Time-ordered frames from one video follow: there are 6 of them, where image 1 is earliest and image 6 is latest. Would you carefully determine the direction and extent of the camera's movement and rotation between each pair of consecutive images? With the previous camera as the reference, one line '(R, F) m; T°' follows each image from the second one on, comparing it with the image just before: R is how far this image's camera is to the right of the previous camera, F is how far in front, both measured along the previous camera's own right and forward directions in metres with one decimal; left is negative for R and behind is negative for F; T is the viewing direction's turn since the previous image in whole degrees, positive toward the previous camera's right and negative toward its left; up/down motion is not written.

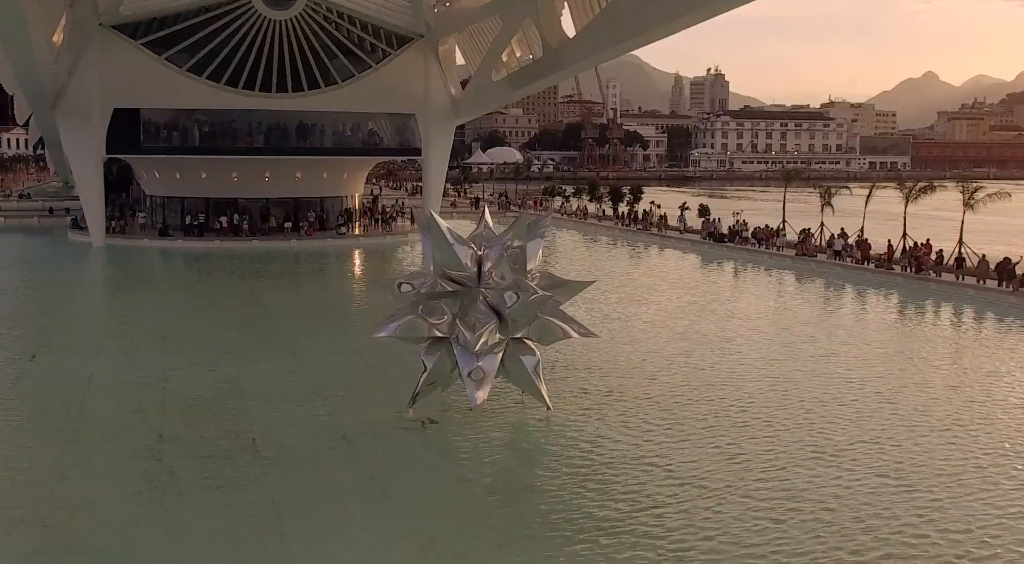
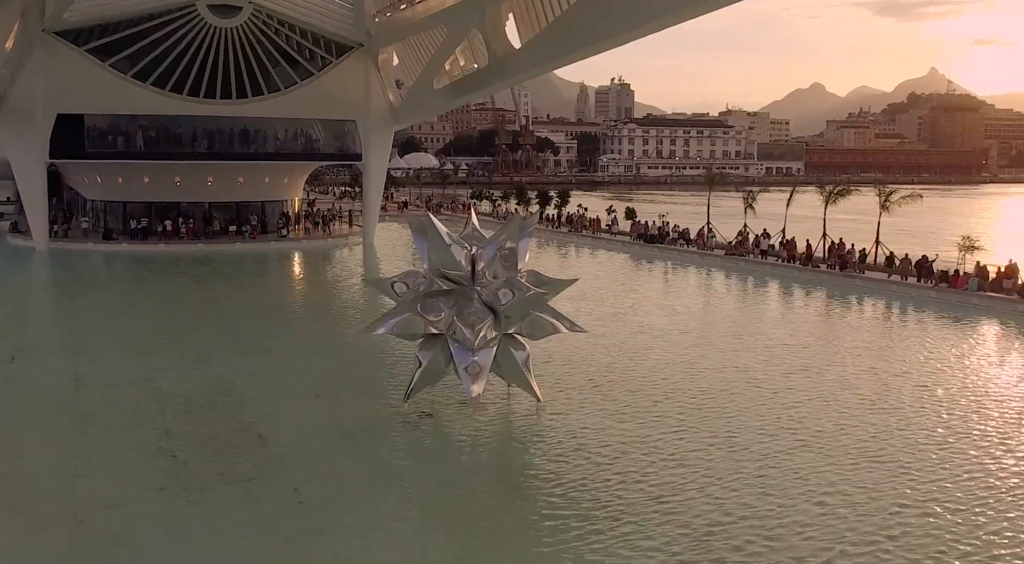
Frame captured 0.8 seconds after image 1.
(-1.1, -0.5) m; +7°
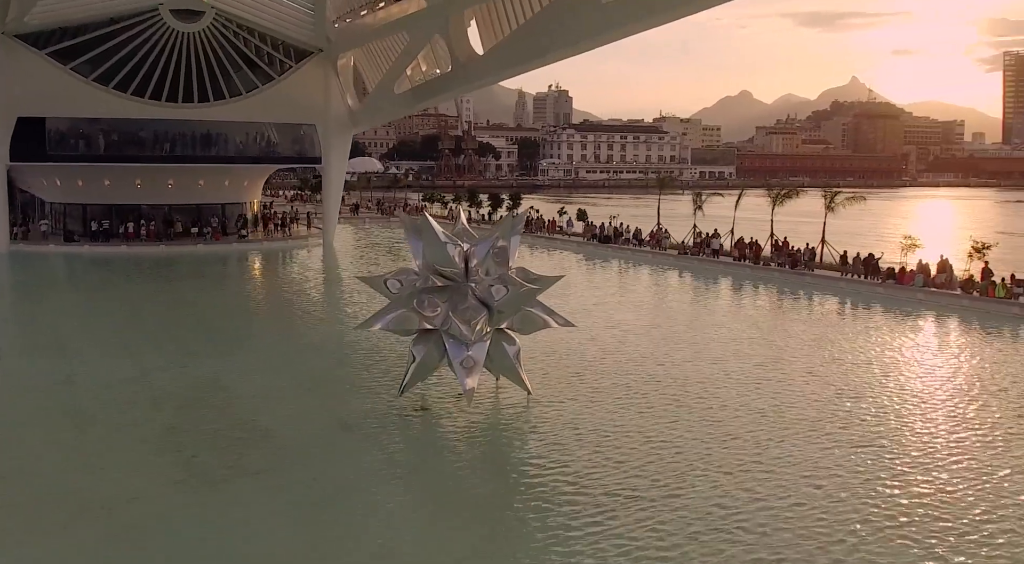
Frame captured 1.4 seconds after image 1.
(-0.7, -0.4) m; +5°
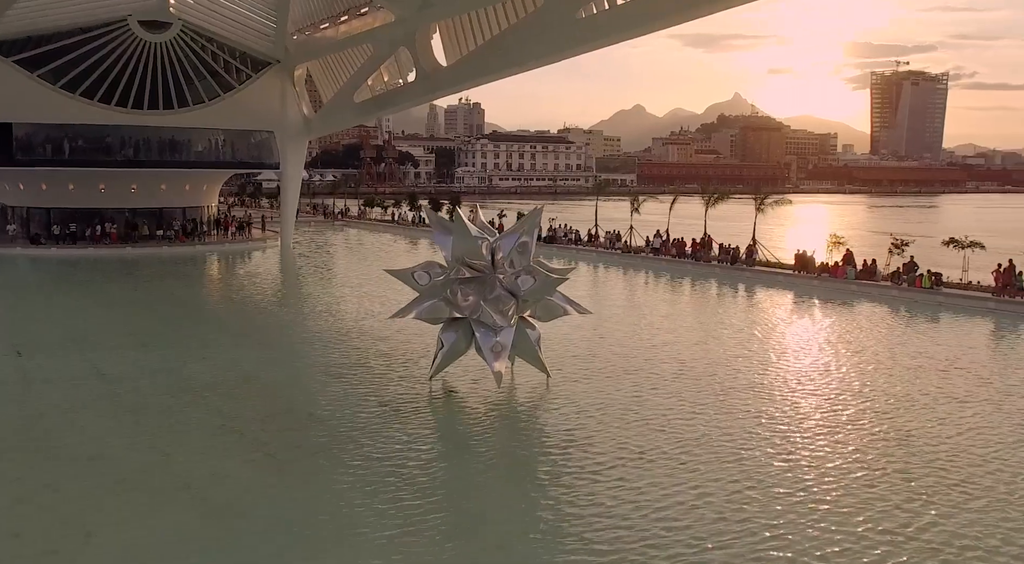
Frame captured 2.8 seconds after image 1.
(-1.9, -1.1) m; +8°
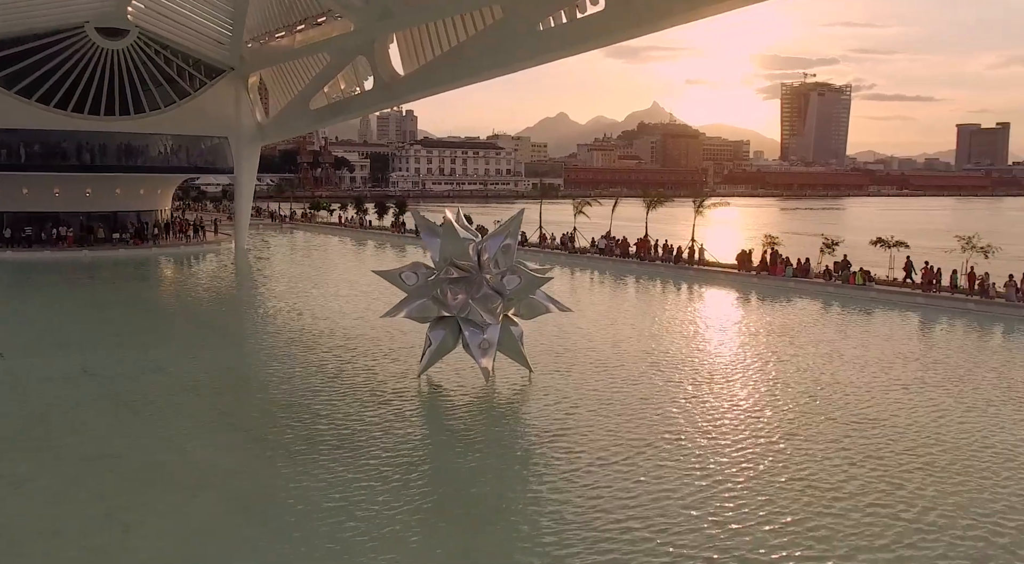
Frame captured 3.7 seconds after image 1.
(-1.0, -0.8) m; +6°
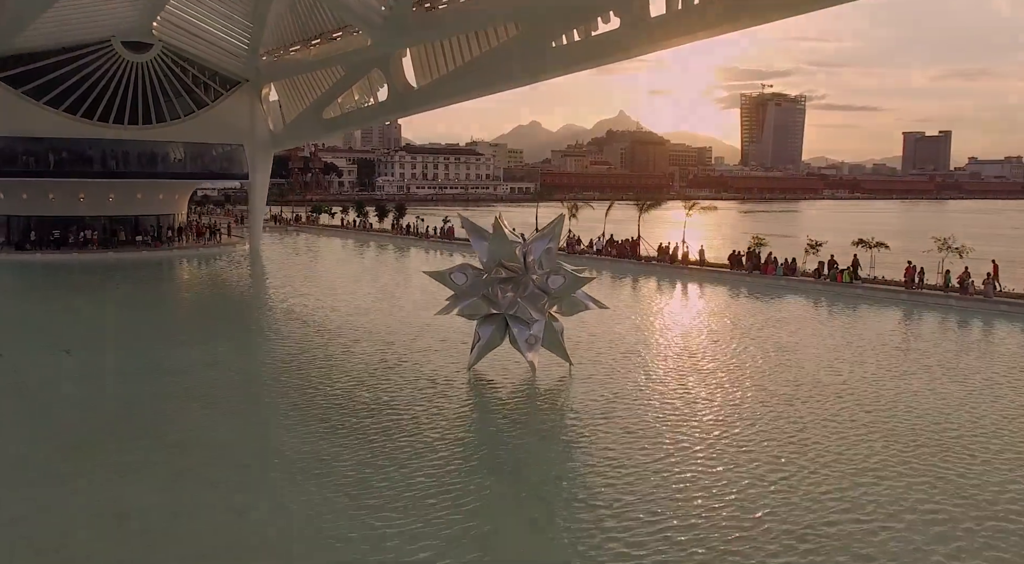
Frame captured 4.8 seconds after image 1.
(-1.5, -1.2) m; +4°
